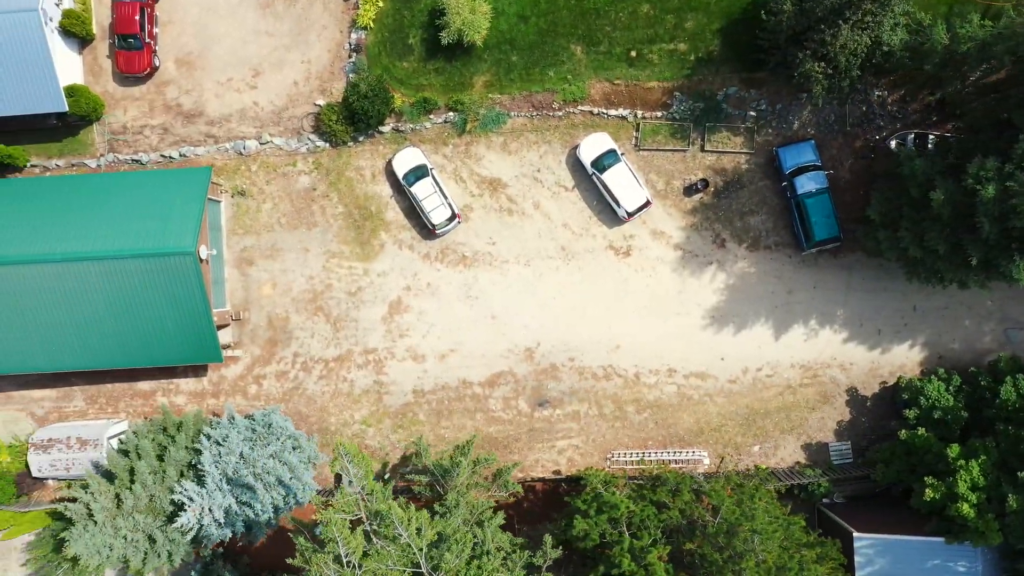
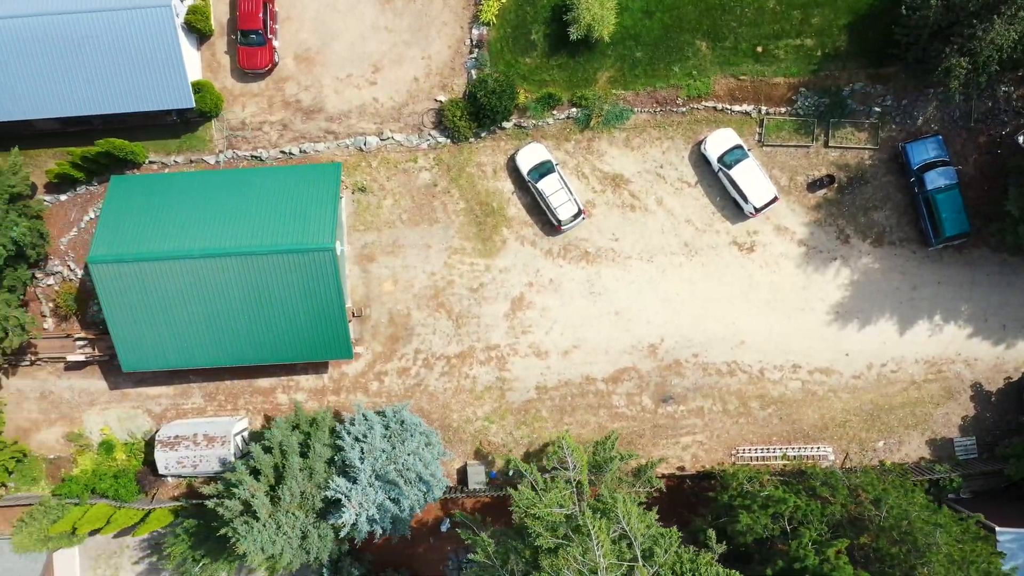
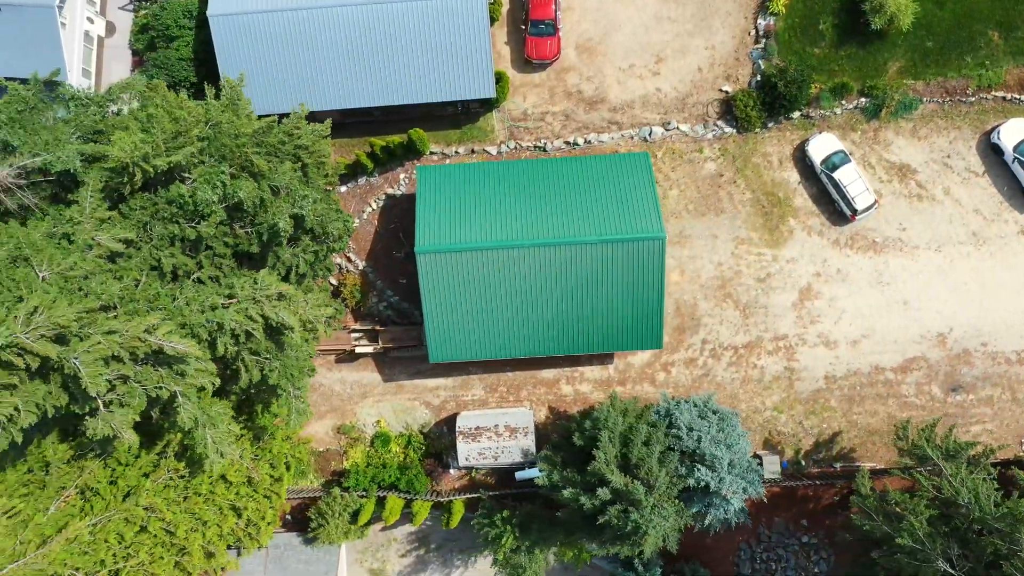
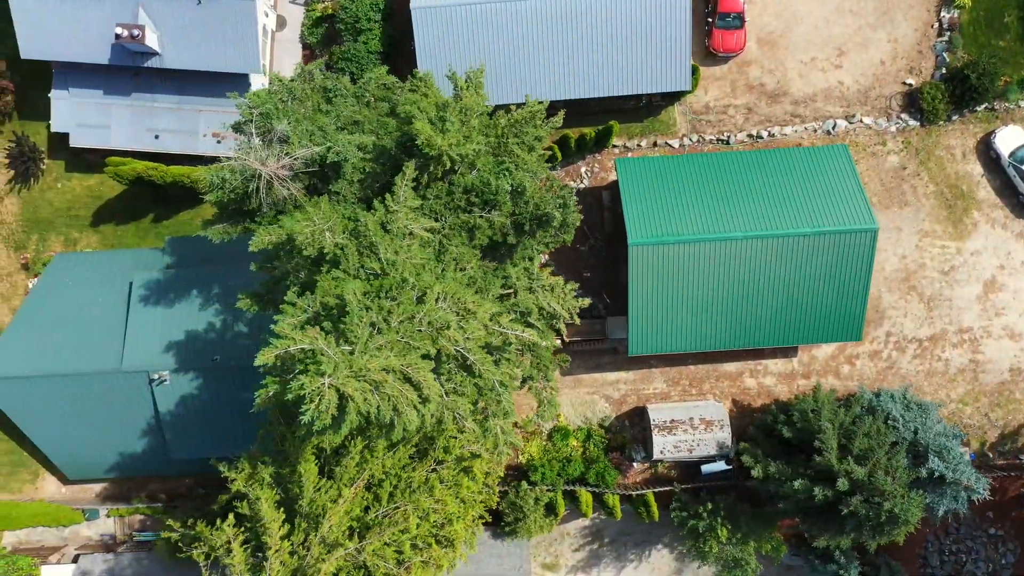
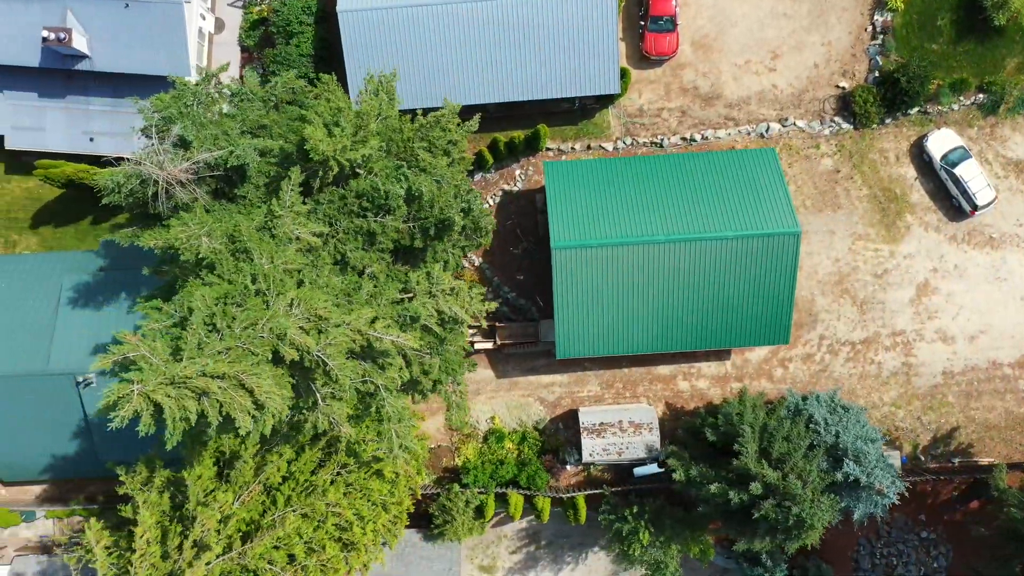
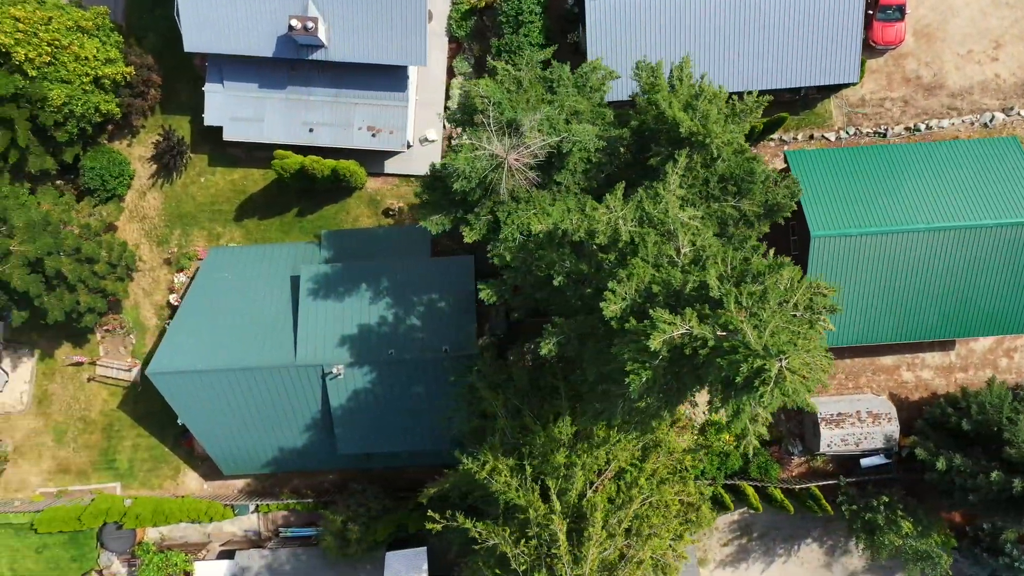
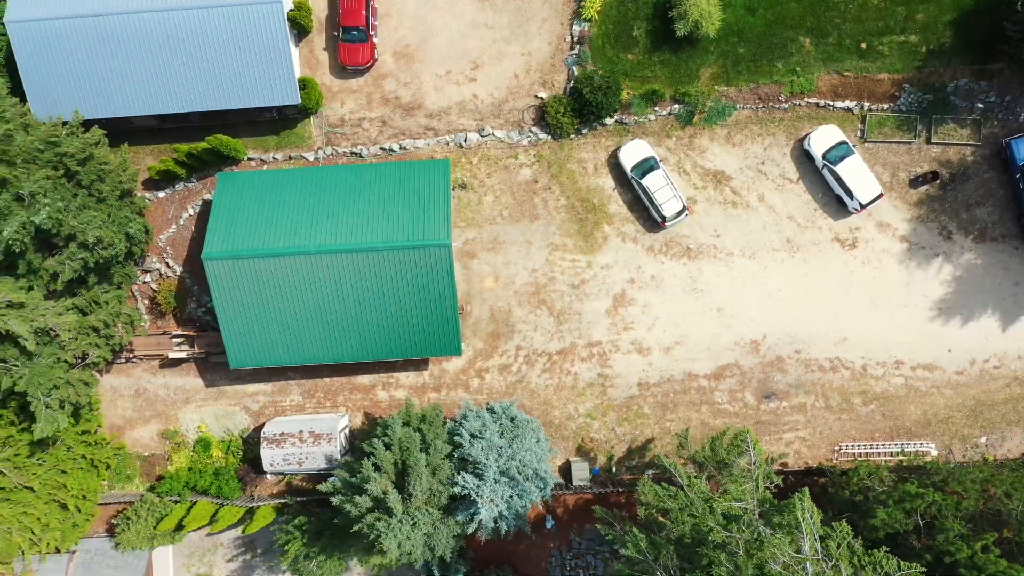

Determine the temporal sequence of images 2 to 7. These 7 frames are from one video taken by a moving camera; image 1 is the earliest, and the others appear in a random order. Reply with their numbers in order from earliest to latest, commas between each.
2, 7, 3, 5, 4, 6
